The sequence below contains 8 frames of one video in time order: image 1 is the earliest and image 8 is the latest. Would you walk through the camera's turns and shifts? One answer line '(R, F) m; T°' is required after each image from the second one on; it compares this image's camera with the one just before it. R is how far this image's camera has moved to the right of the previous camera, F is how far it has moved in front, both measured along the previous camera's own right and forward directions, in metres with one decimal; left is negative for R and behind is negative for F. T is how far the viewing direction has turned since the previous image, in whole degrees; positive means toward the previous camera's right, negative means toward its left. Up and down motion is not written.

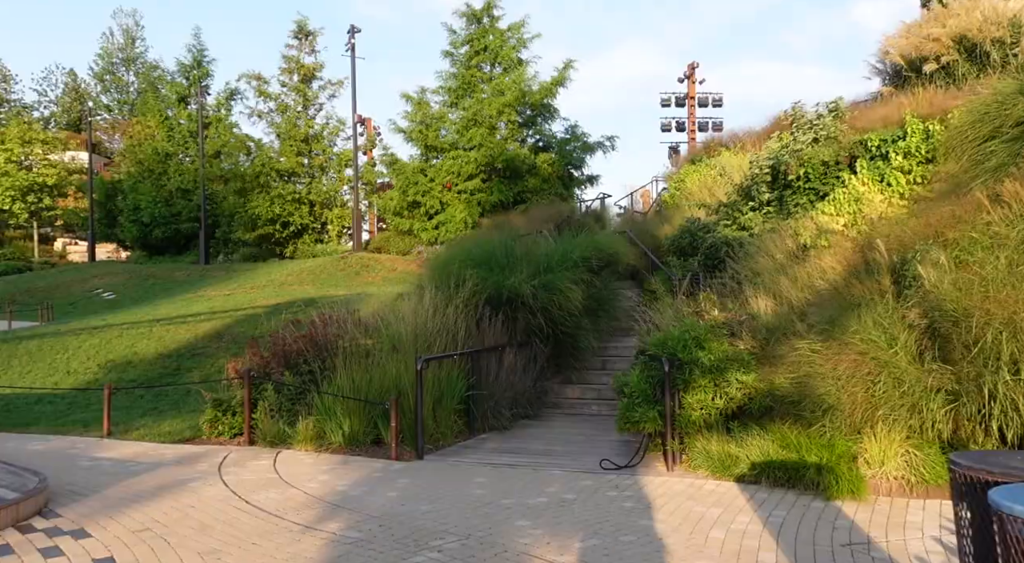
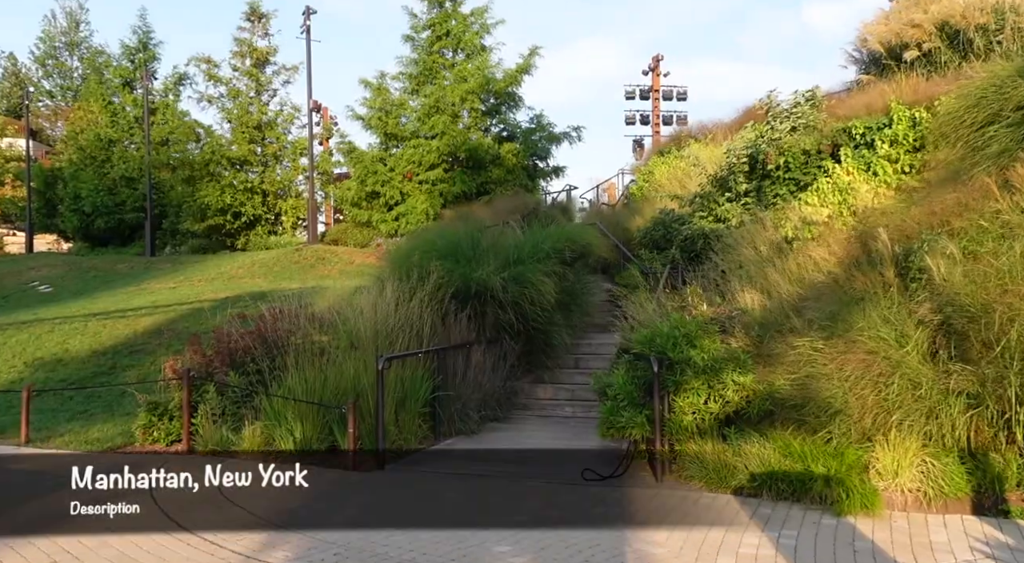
(-0.1, +0.7) m; +3°
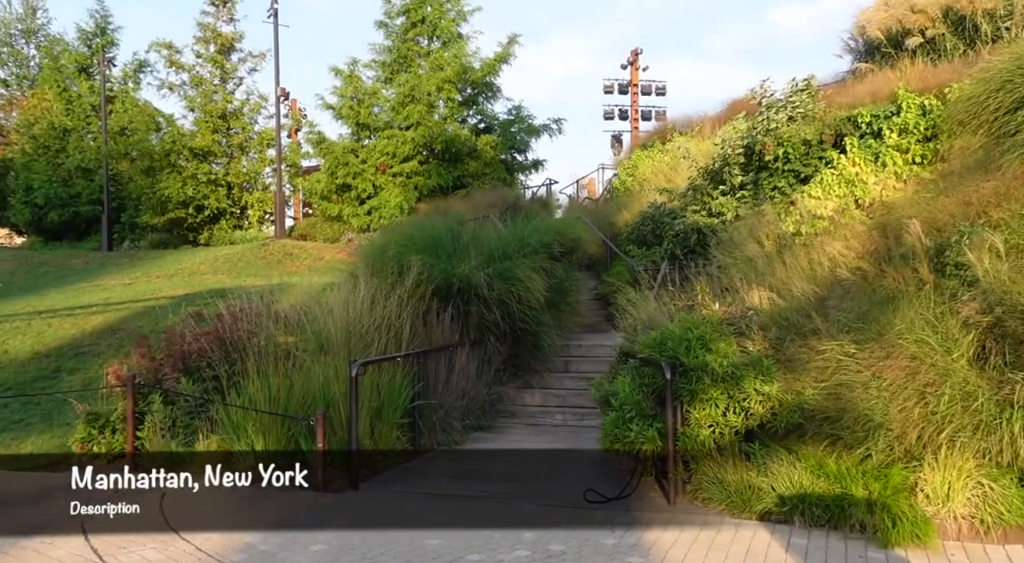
(-0.2, +0.7) m; +2°
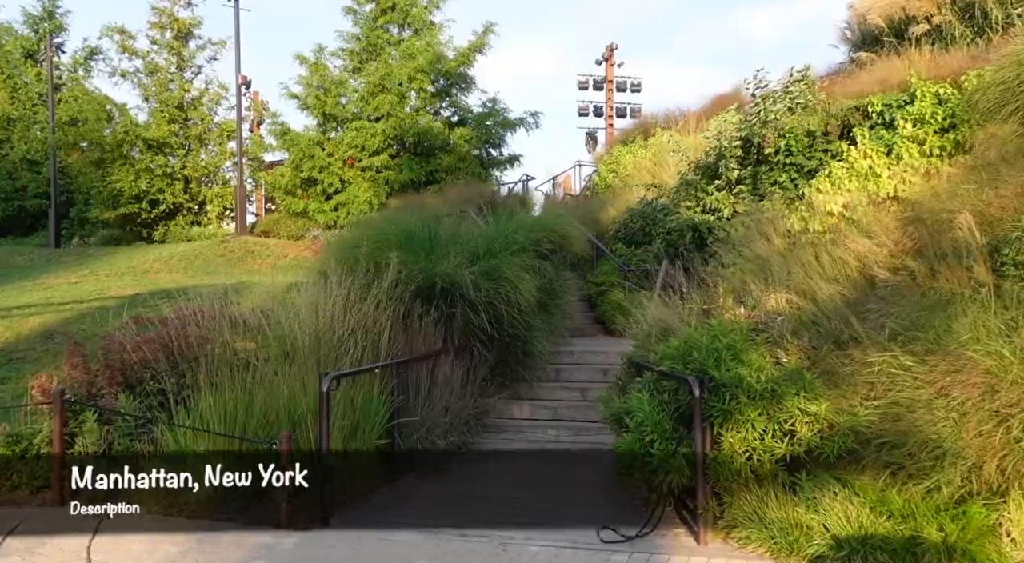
(-0.2, +0.8) m; +3°
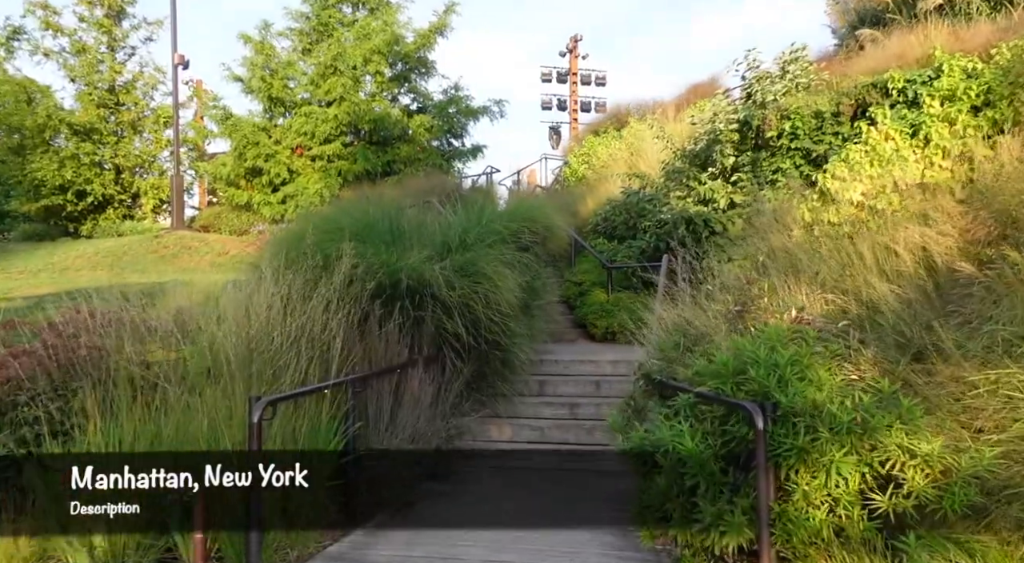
(-0.2, +1.2) m; +3°
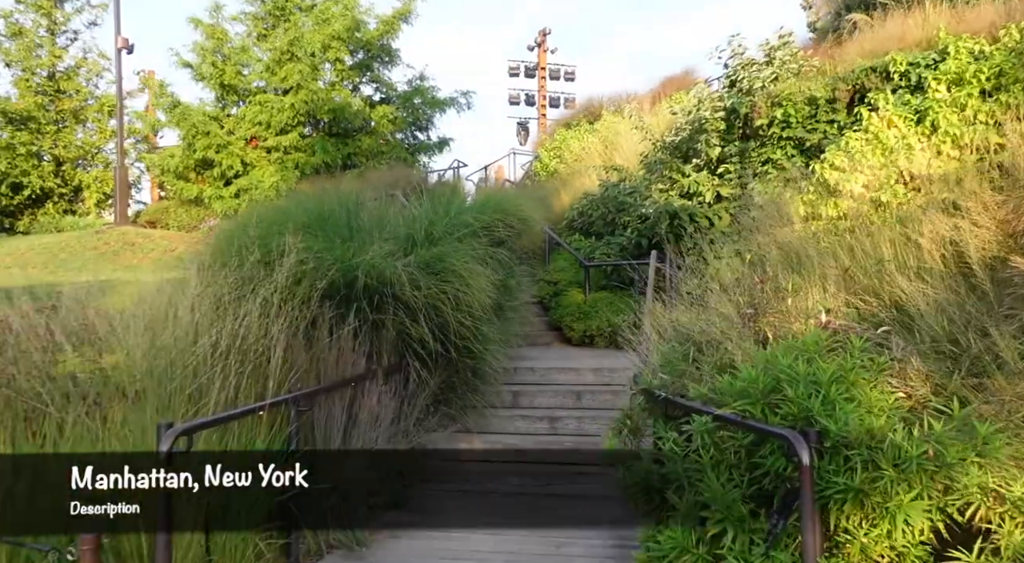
(-0.1, +0.7) m; +3°
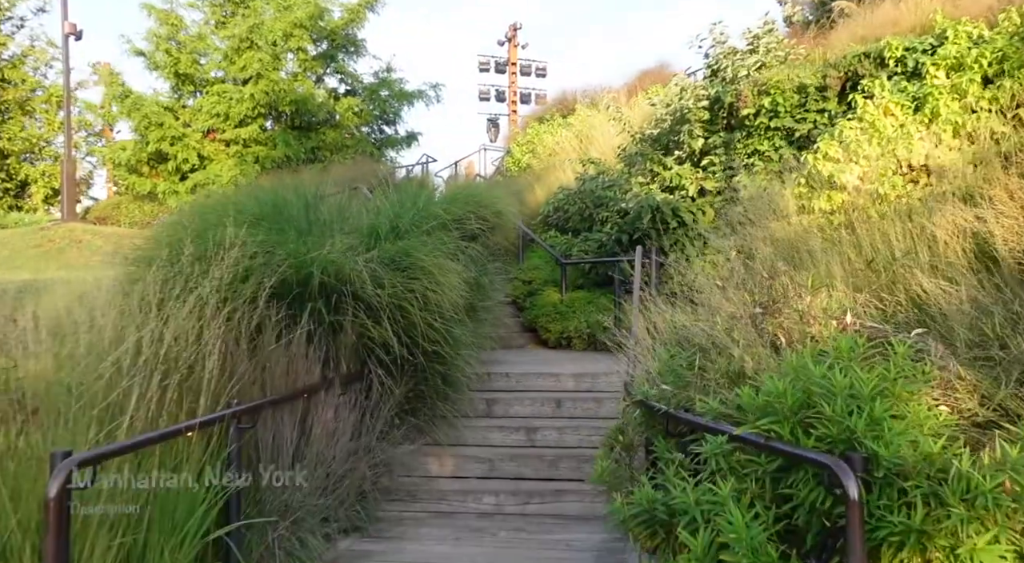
(0.0, +0.5) m; +2°
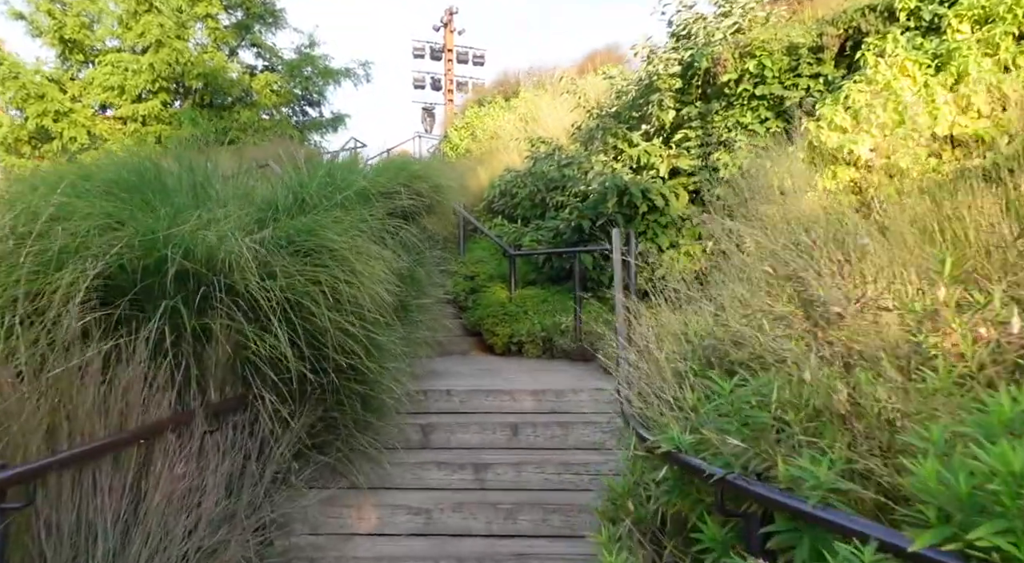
(0.0, +1.3) m; +5°
